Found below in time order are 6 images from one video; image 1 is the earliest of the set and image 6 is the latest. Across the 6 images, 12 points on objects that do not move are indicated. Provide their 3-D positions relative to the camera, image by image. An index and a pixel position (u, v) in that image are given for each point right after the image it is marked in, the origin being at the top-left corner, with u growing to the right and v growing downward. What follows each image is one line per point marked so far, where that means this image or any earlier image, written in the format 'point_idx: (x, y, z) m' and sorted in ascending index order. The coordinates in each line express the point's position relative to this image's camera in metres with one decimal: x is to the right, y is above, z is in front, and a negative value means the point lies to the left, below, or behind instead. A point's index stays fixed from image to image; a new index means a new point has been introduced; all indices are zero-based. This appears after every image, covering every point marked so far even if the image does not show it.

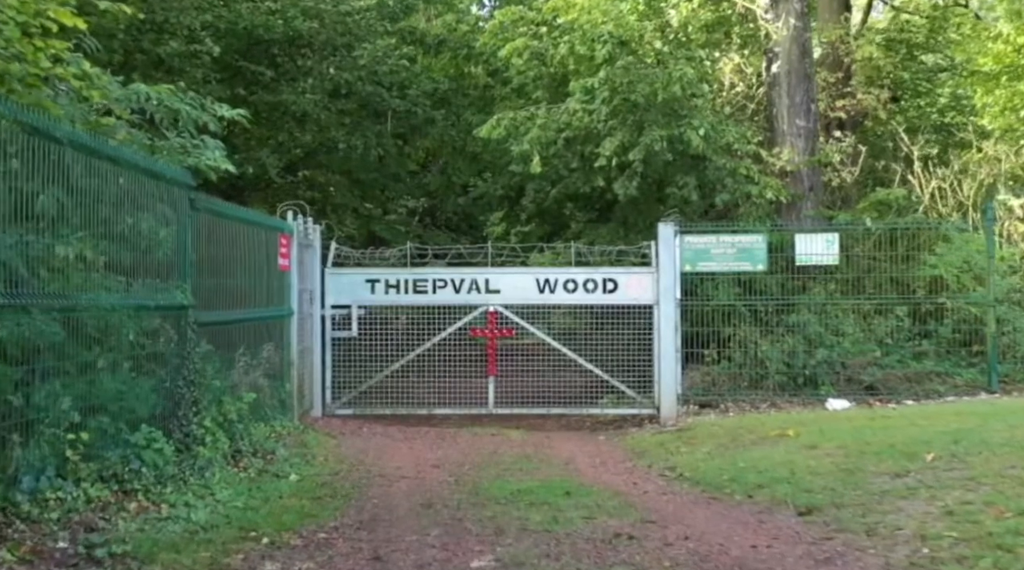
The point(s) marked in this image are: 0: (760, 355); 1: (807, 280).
0: (+2.8, -0.8, +12.8) m
1: (+3.3, +0.1, +12.7) m
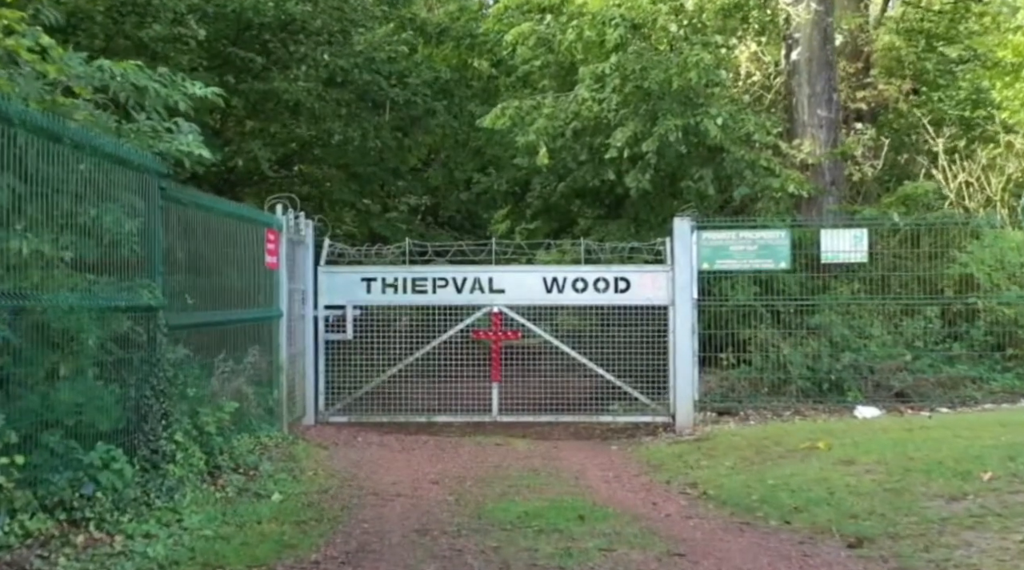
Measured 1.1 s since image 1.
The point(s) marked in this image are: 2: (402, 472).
0: (+2.9, -0.8, +12.0) m
1: (+3.3, +0.1, +11.9) m
2: (-0.9, -1.5, +9.0) m
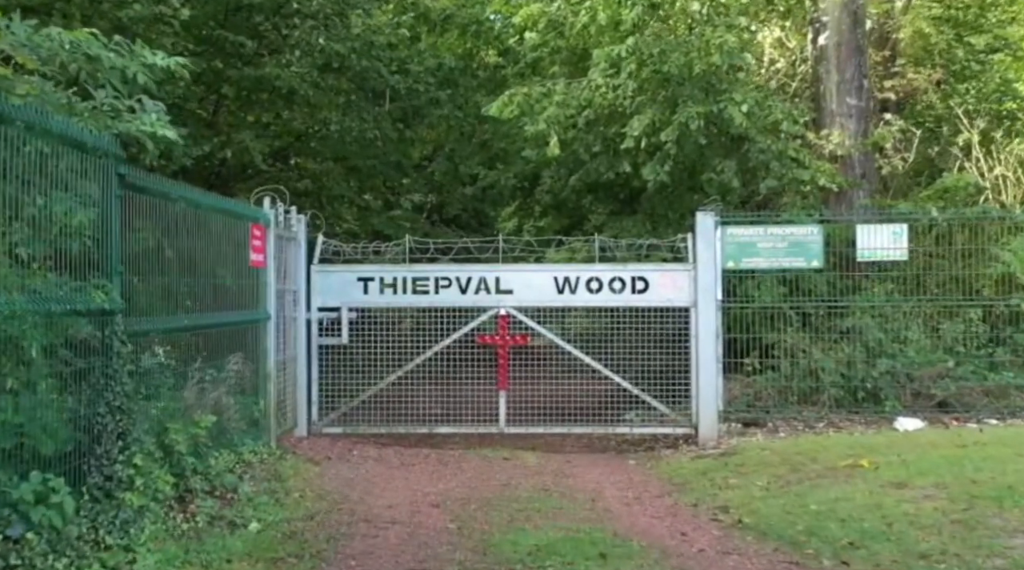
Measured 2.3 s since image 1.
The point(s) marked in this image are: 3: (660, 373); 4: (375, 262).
0: (+2.9, -0.8, +11.0) m
1: (+3.4, +0.1, +11.0) m
2: (-0.8, -1.5, +8.1) m
3: (+1.5, -0.9, +11.1) m
4: (-1.4, +0.2, +11.5) m
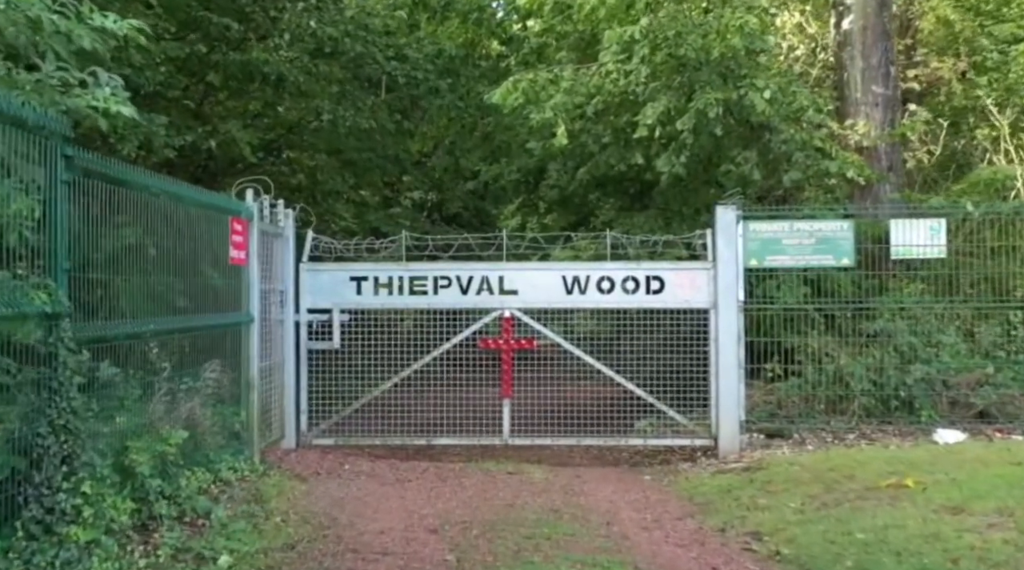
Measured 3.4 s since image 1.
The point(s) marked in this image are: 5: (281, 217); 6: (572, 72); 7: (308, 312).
0: (+3.0, -0.8, +10.2) m
1: (+3.4, +0.1, +10.2) m
2: (-0.8, -1.5, +7.3) m
3: (+1.5, -0.9, +10.3) m
4: (-1.4, +0.2, +10.7) m
5: (-2.0, +0.6, +9.9) m
6: (+0.7, +2.3, +12.2) m
7: (-1.9, -0.2, +10.4) m
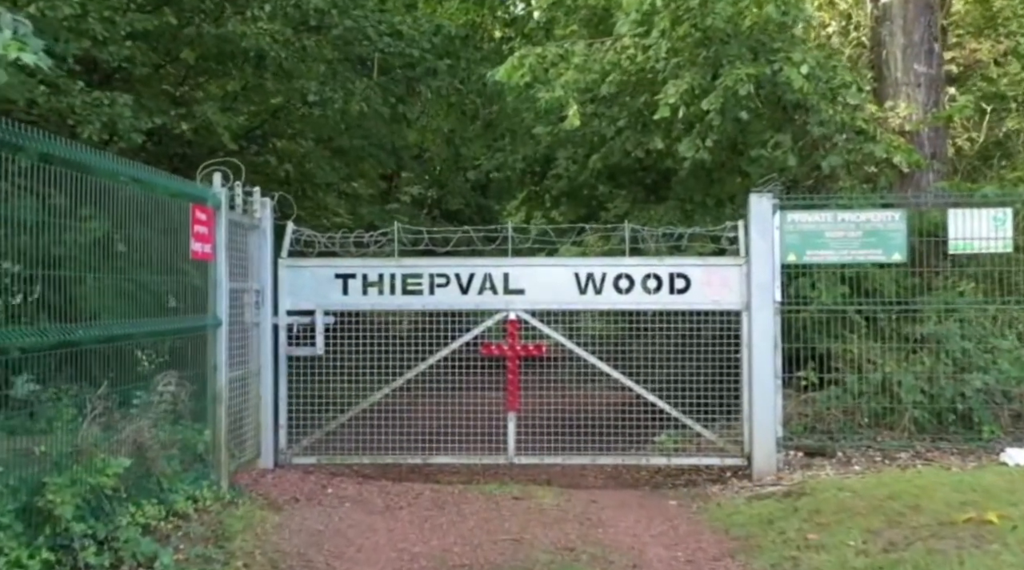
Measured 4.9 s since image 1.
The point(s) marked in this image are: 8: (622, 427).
0: (+3.0, -0.8, +9.1) m
1: (+3.5, +0.1, +9.0) m
2: (-0.7, -1.5, +6.2) m
3: (+1.5, -0.9, +9.1) m
4: (-1.3, +0.3, +9.6) m
5: (-2.0, +0.6, +8.8) m
6: (+0.7, +2.3, +11.1) m
7: (-1.8, -0.2, +9.2) m
8: (+0.9, -1.2, +9.2) m
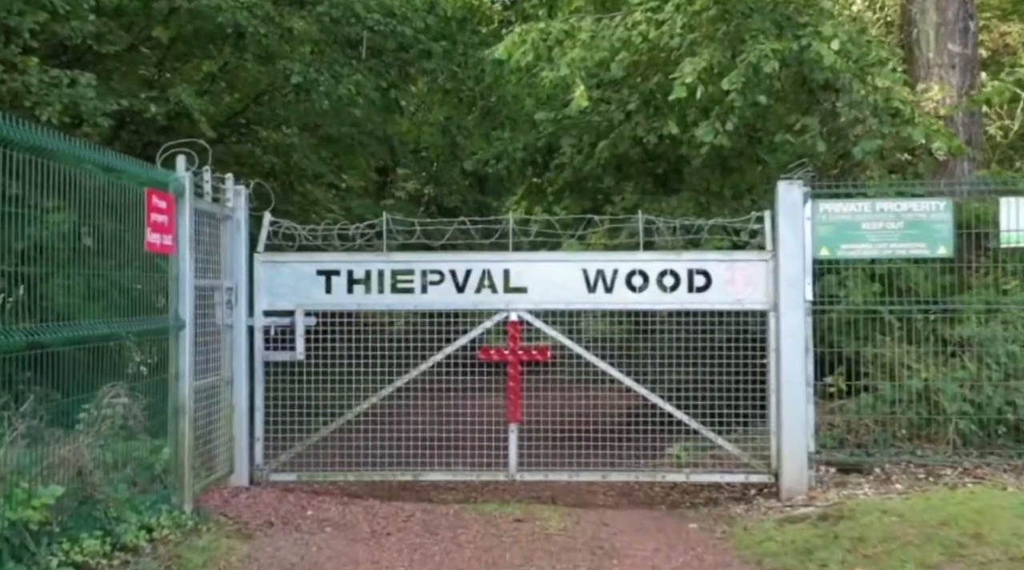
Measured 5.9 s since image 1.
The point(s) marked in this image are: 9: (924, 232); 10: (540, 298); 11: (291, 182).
0: (+3.0, -0.8, +8.2) m
1: (+3.5, +0.1, +8.2) m
2: (-0.7, -1.5, +5.3) m
3: (+1.6, -0.8, +8.3) m
4: (-1.3, +0.3, +8.7) m
5: (-2.0, +0.6, +7.9) m
6: (+0.7, +2.4, +10.2) m
7: (-1.8, -0.2, +8.3) m
8: (+0.9, -1.1, +8.3) m
9: (+2.9, +0.4, +7.9) m
10: (+0.2, -0.1, +8.2) m
11: (-2.4, +1.1, +12.3) m
